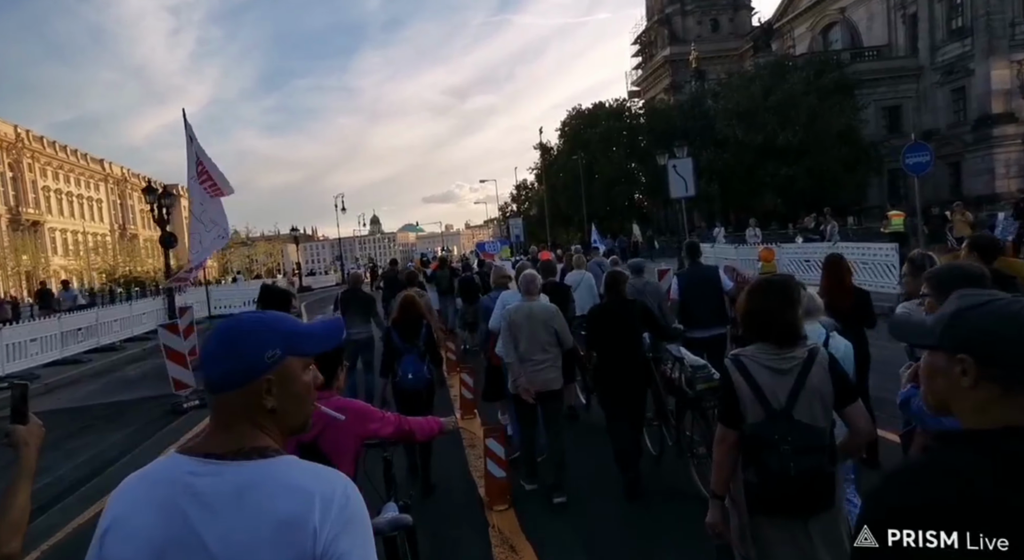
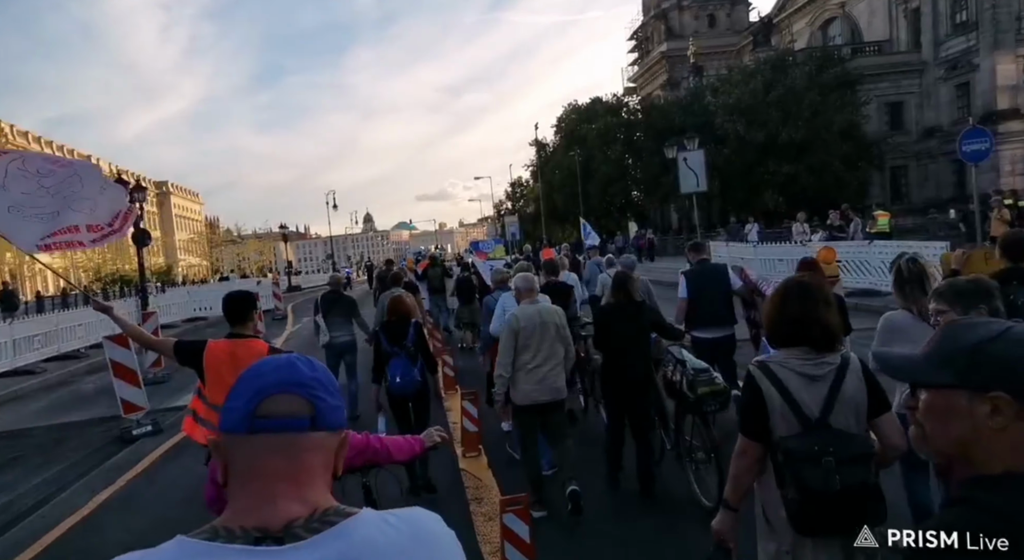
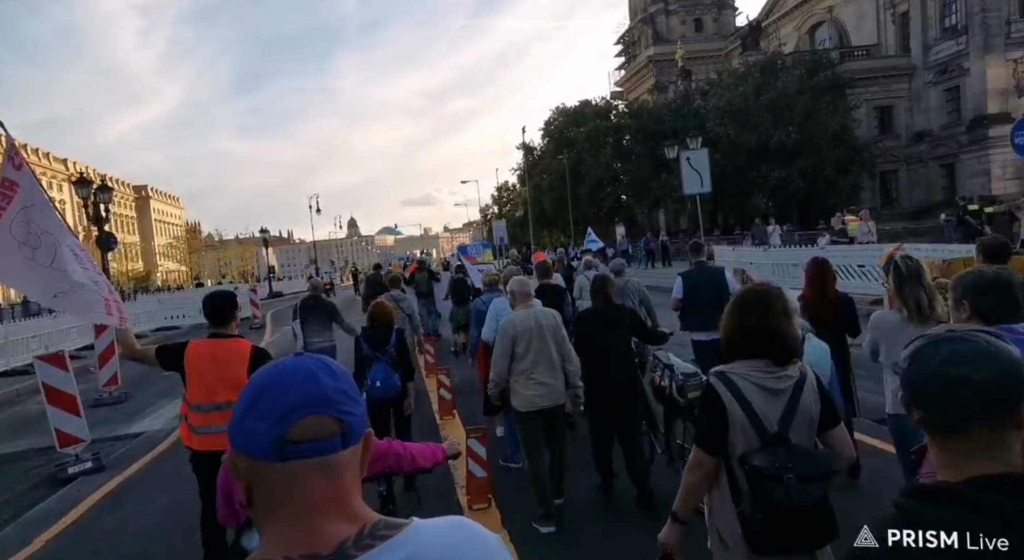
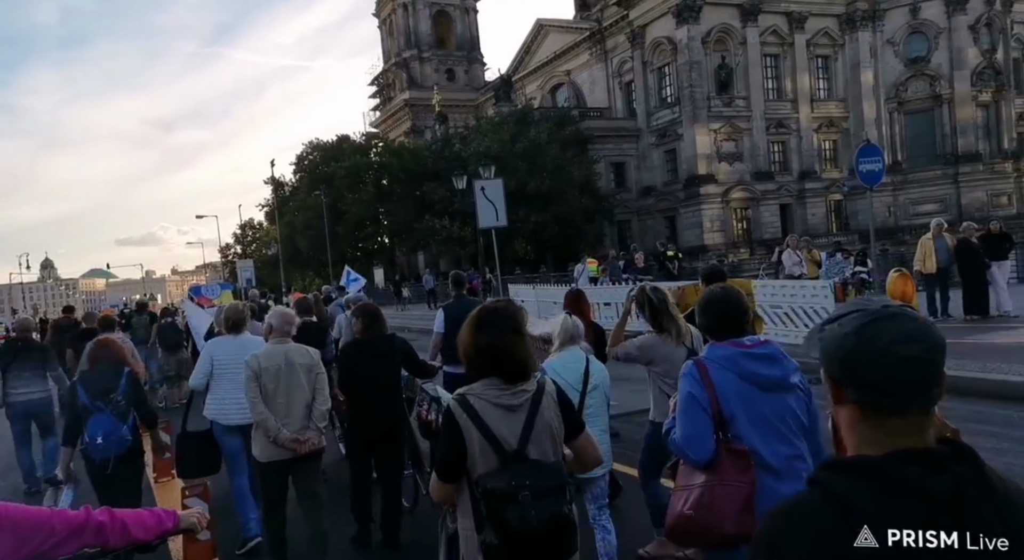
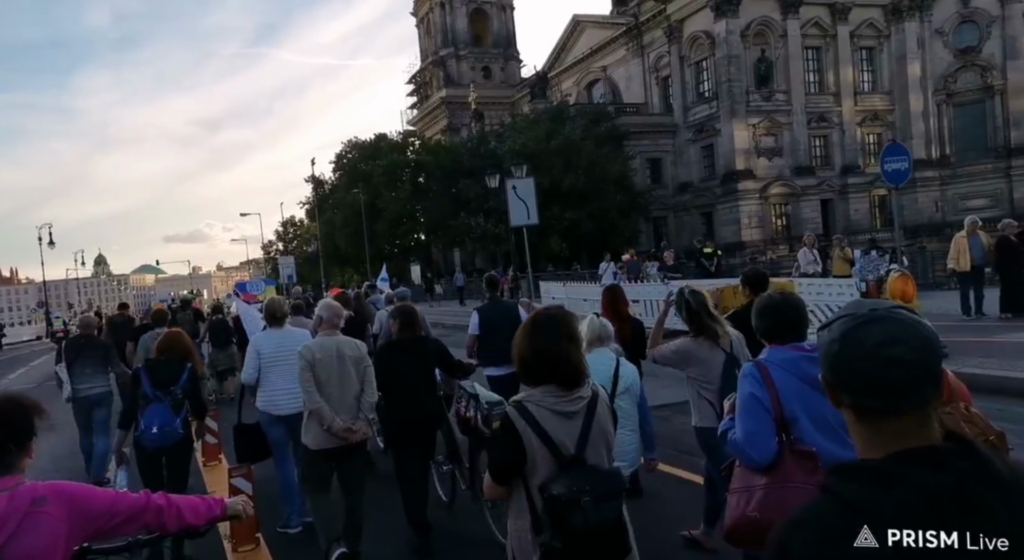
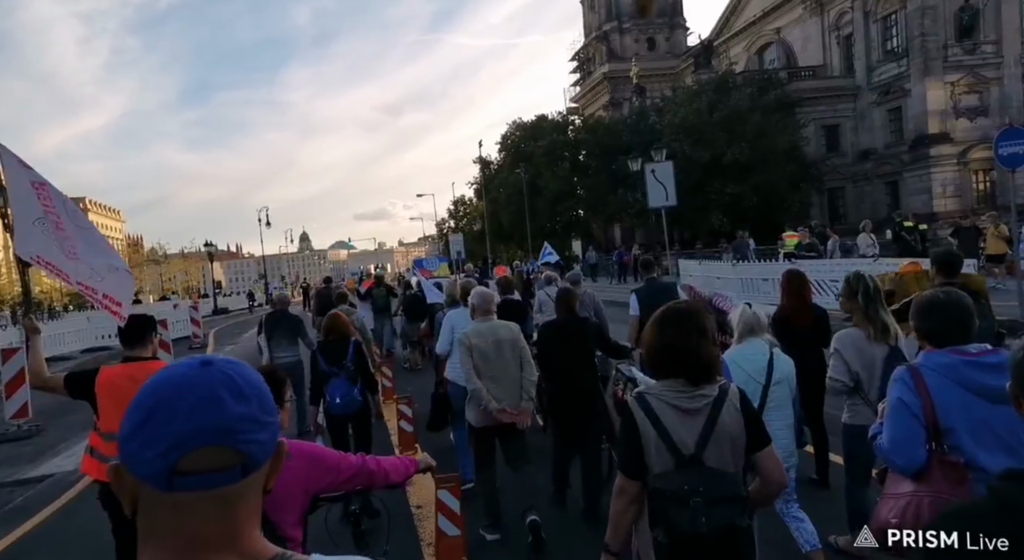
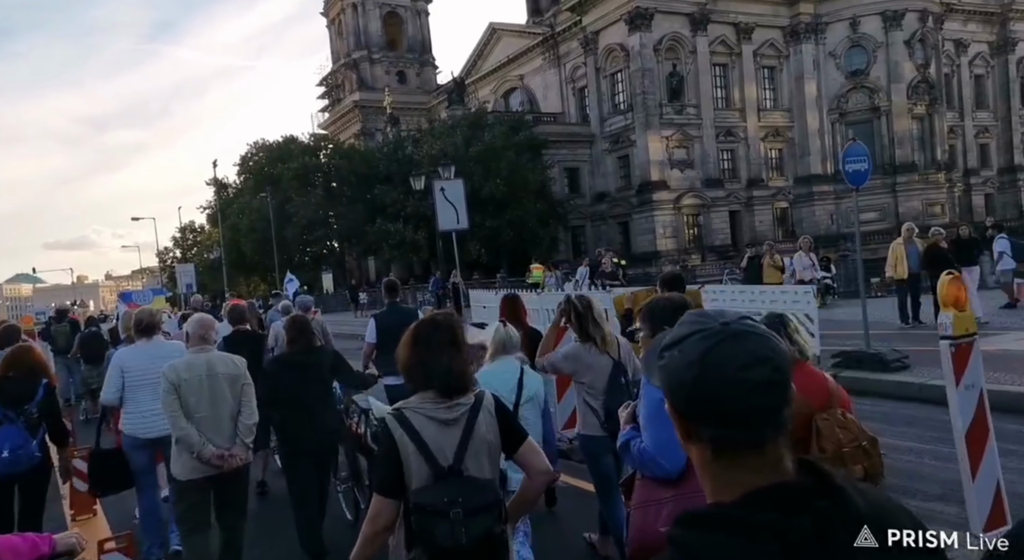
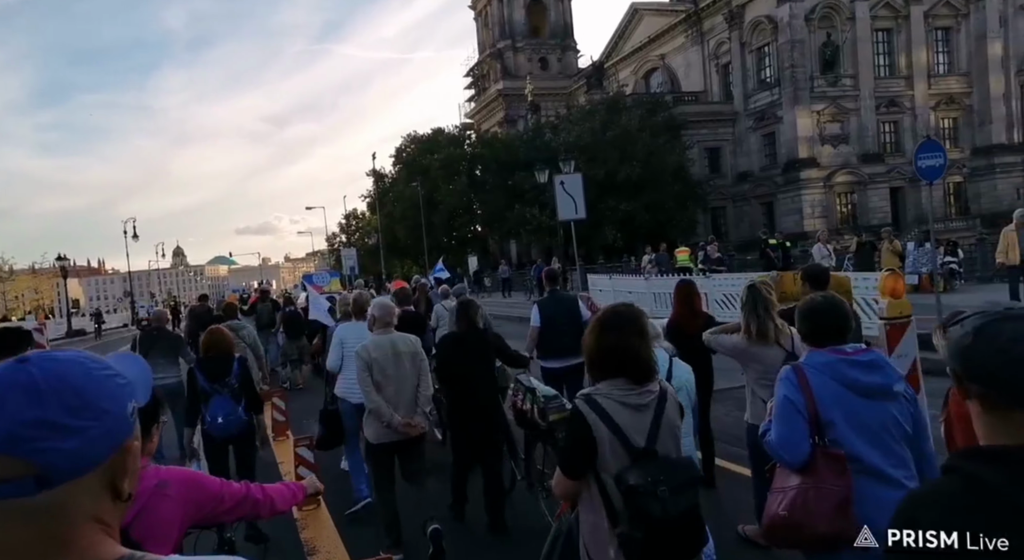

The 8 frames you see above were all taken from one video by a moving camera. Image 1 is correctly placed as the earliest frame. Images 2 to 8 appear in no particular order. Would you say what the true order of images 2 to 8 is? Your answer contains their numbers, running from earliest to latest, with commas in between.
2, 3, 6, 8, 5, 4, 7
